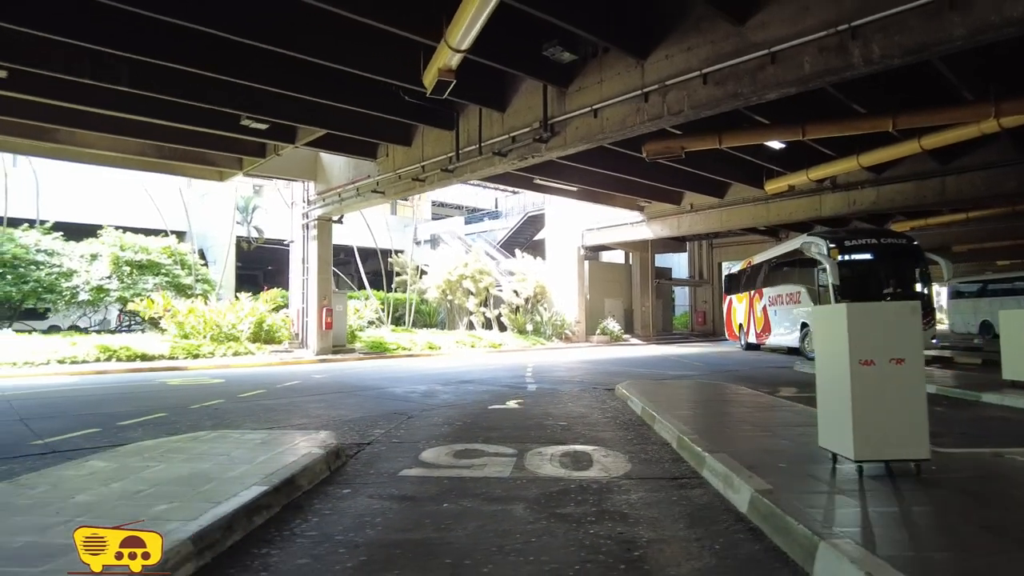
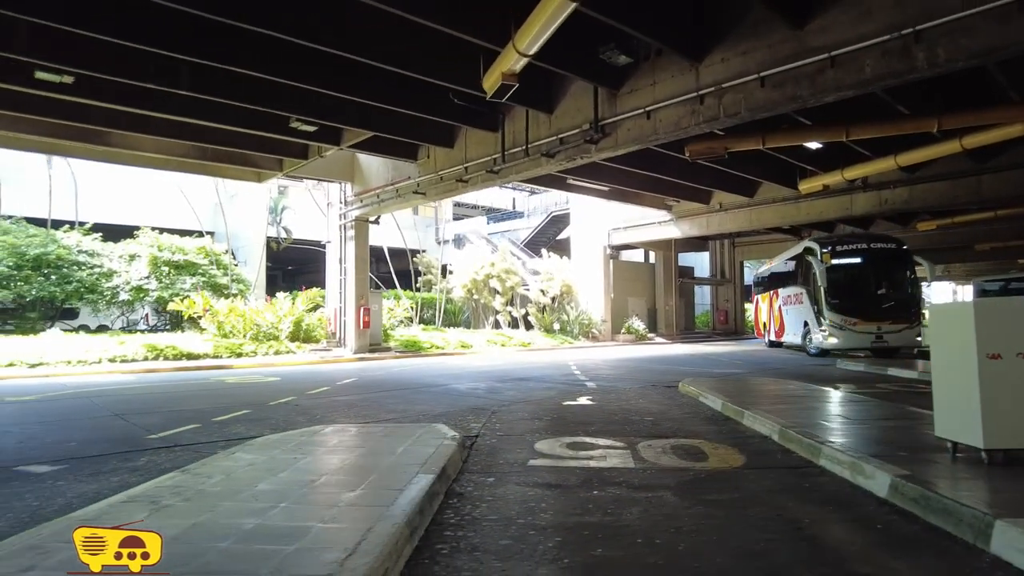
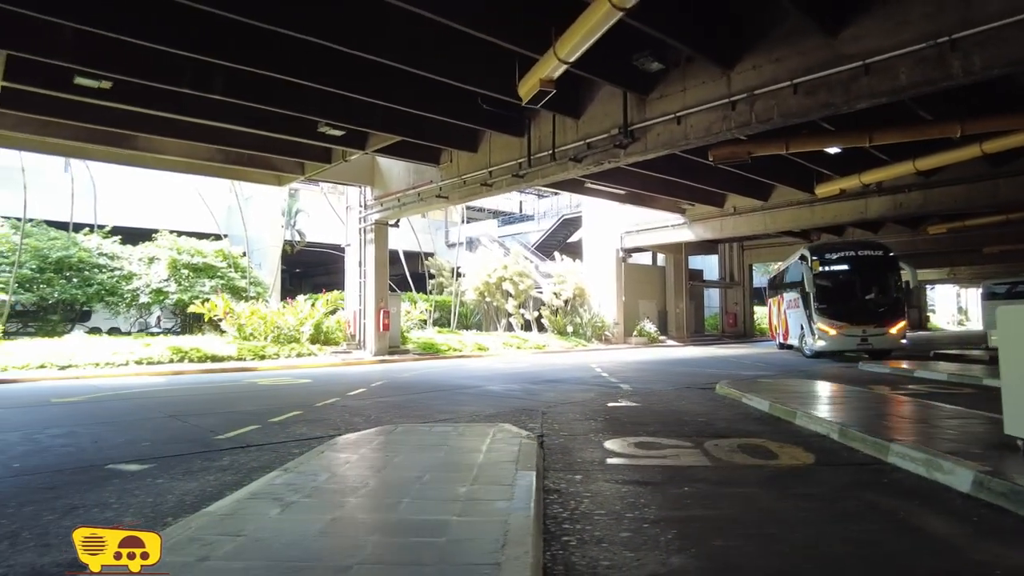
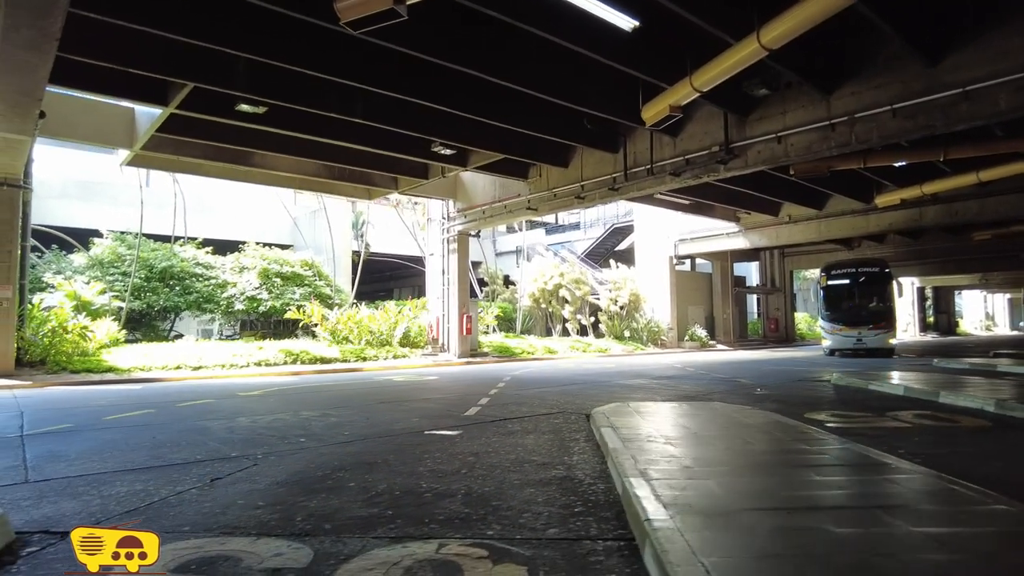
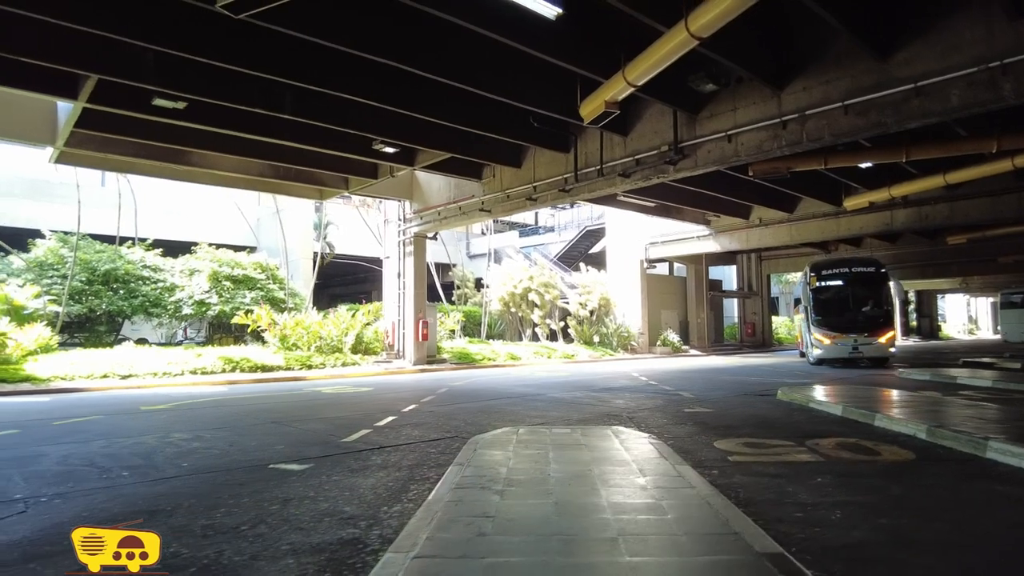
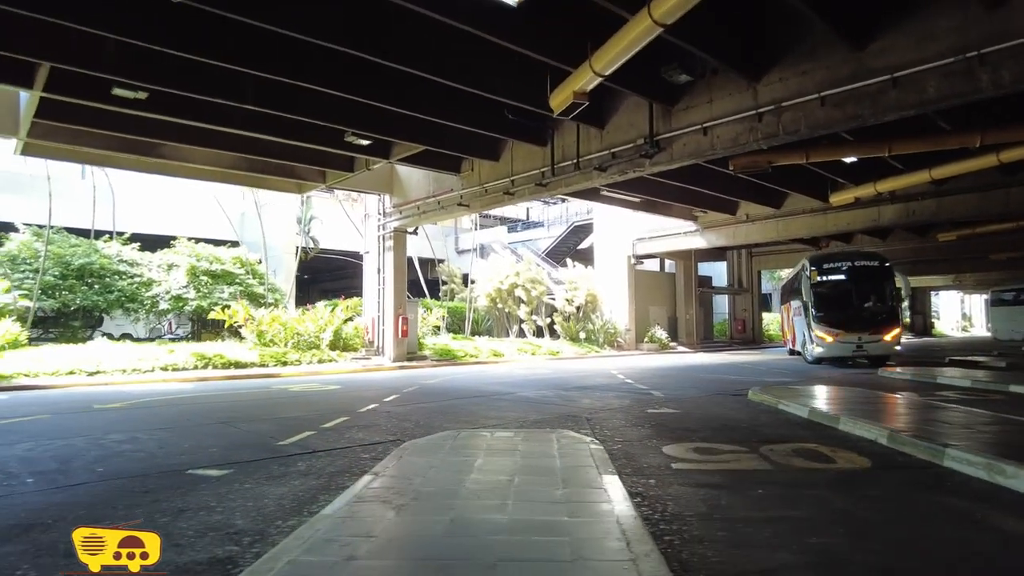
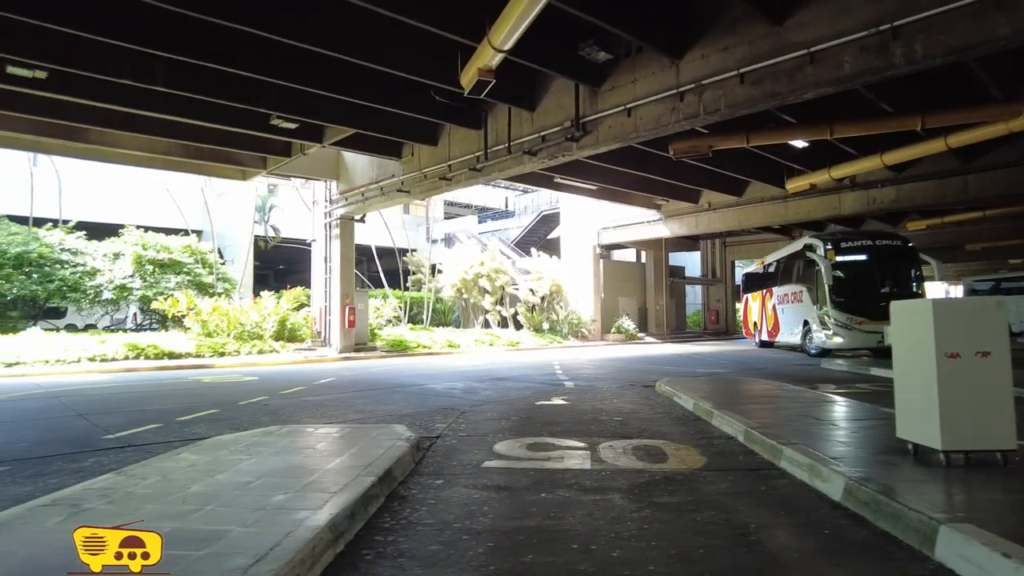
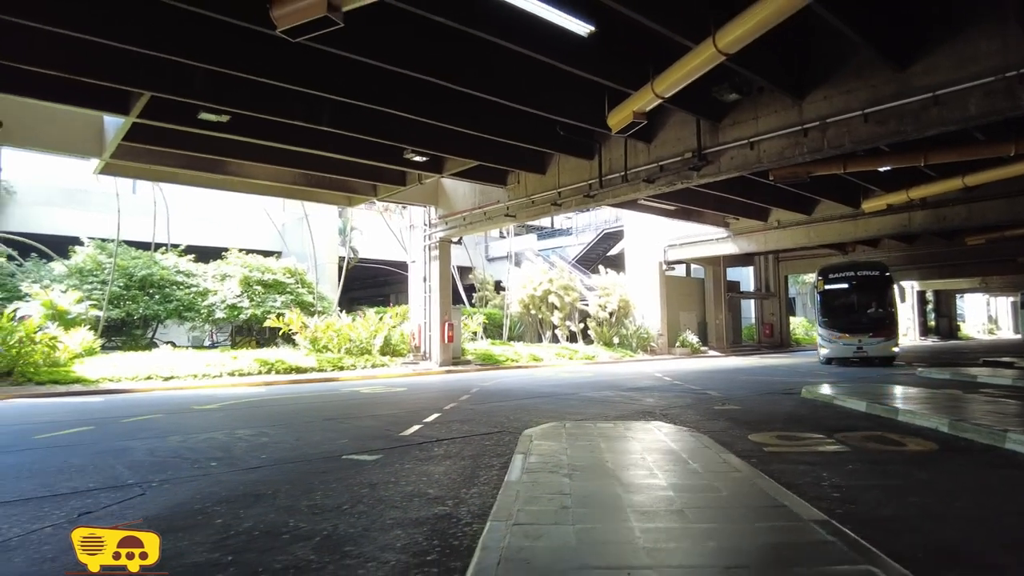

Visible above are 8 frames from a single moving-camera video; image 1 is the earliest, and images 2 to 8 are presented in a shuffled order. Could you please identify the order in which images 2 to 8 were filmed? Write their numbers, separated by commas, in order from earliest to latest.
7, 2, 3, 6, 5, 8, 4
